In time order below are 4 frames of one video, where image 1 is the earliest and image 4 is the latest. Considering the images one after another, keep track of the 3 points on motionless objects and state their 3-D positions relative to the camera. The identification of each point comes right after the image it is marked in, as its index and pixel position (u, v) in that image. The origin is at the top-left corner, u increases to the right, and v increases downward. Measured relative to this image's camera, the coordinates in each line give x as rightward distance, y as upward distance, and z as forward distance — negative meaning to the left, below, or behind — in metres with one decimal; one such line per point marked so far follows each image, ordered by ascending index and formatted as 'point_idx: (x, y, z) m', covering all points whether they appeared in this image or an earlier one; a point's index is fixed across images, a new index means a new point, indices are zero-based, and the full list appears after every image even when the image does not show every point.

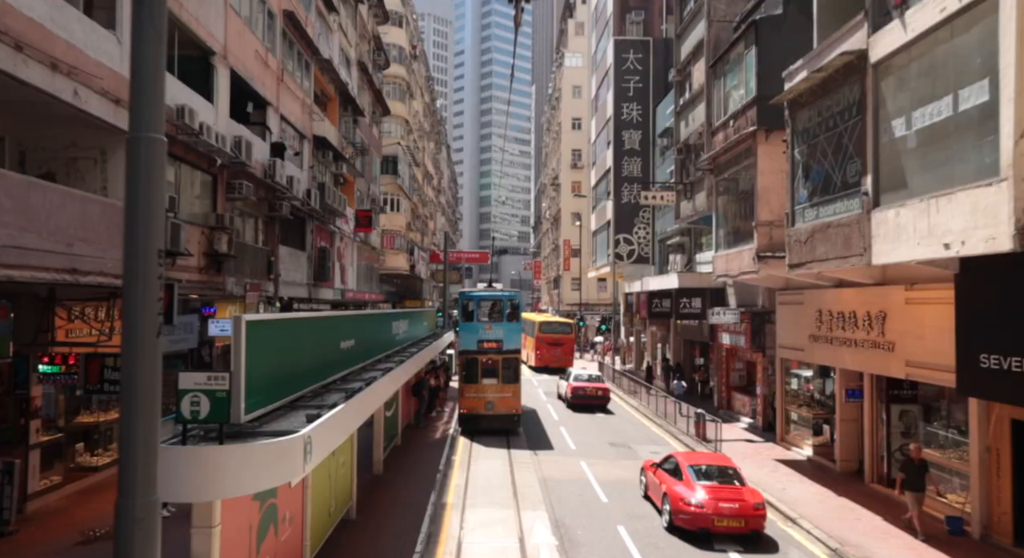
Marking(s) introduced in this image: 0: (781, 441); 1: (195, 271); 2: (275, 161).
0: (+8.2, -4.9, +18.5) m
1: (-7.5, +0.2, +14.3) m
2: (-7.2, +3.6, +18.6) m
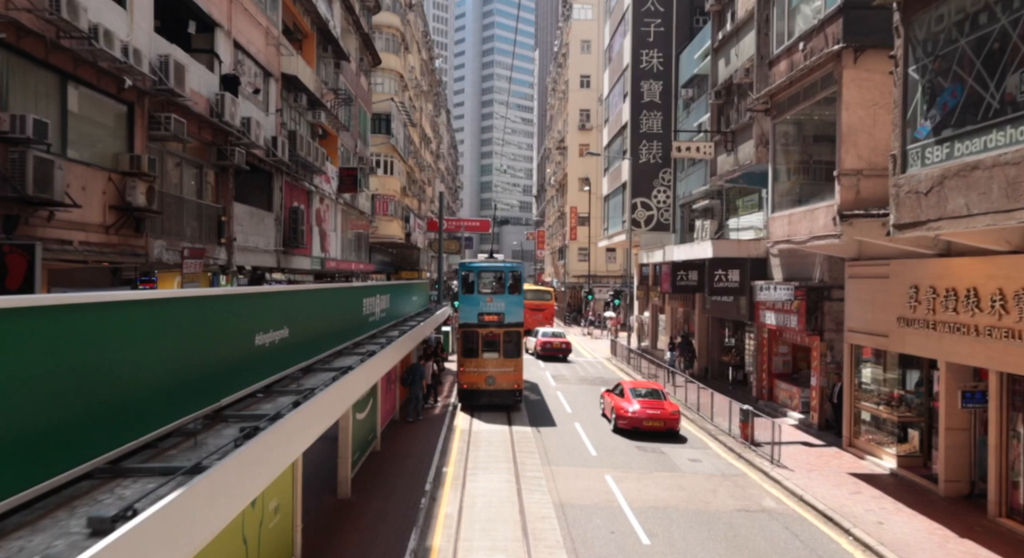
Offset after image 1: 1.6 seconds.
0: (+8.3, -4.1, +15.1) m
1: (-7.3, +0.9, +10.7) m
2: (-7.0, +4.5, +14.8) m
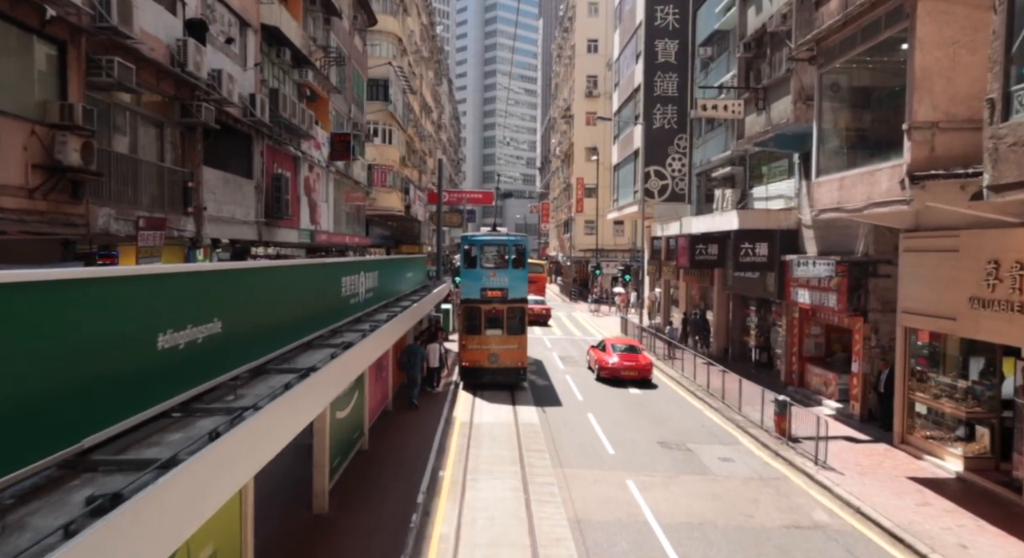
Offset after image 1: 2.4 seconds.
0: (+8.5, -3.6, +13.3) m
1: (-7.2, +1.2, +8.8) m
2: (-6.9, +5.0, +12.8) m
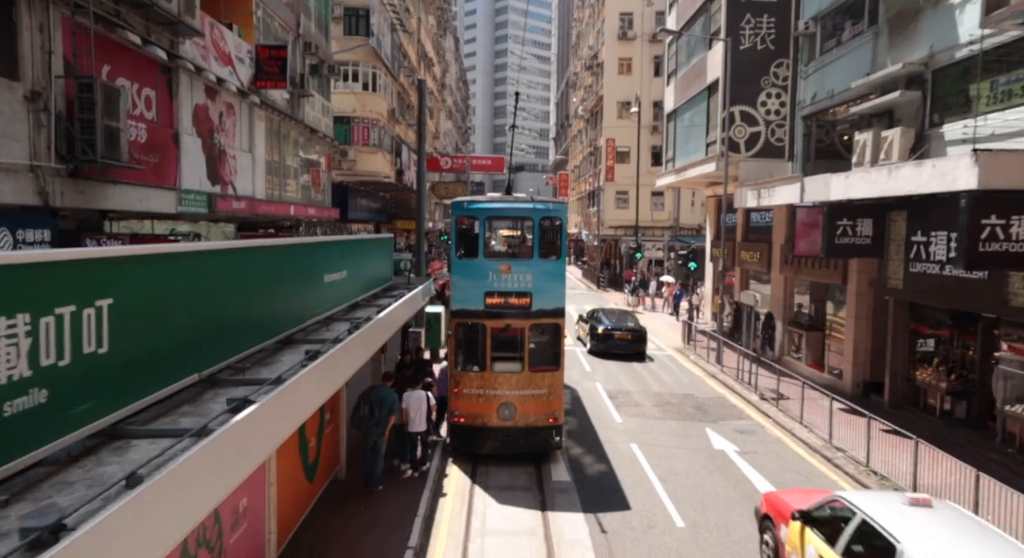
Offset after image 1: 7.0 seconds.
0: (+8.9, -3.9, +4.2) m
1: (-6.9, +0.8, -0.2) m
2: (-6.5, +4.7, +3.6) m
